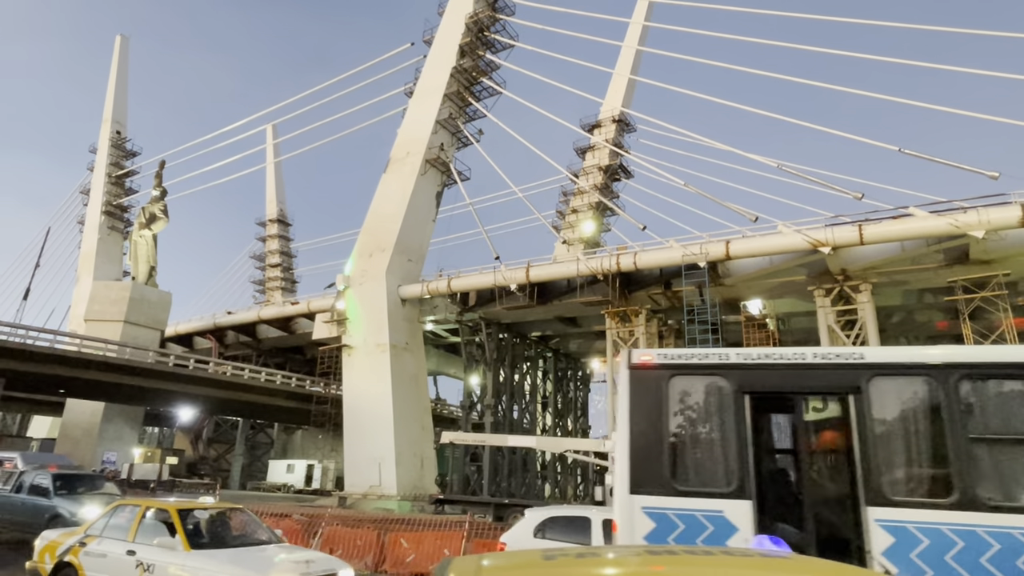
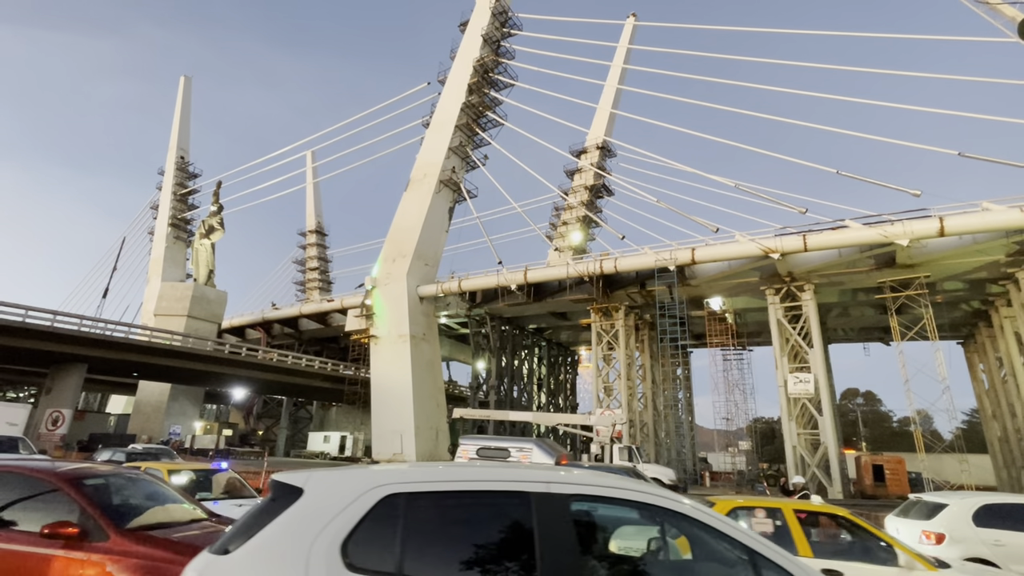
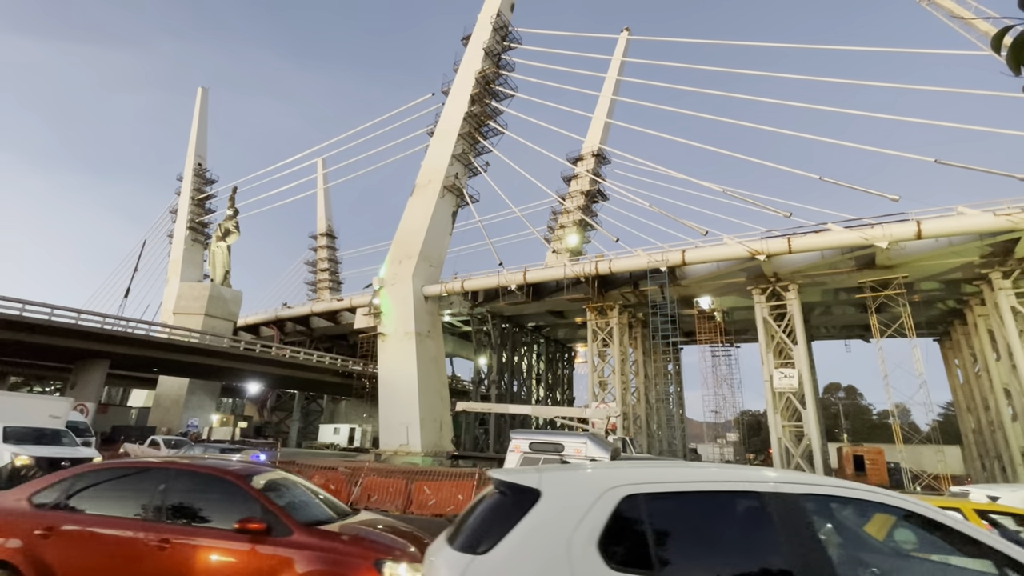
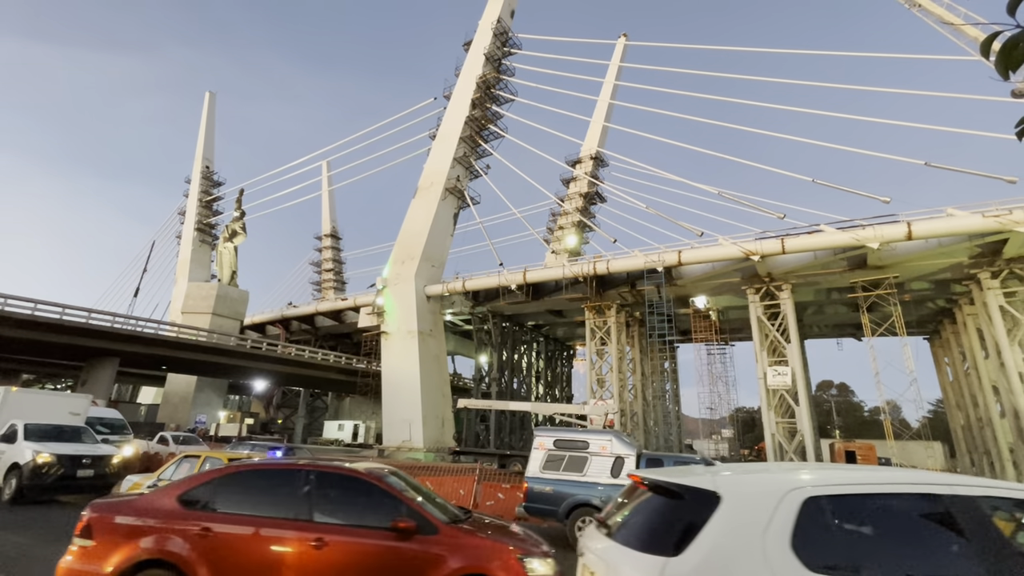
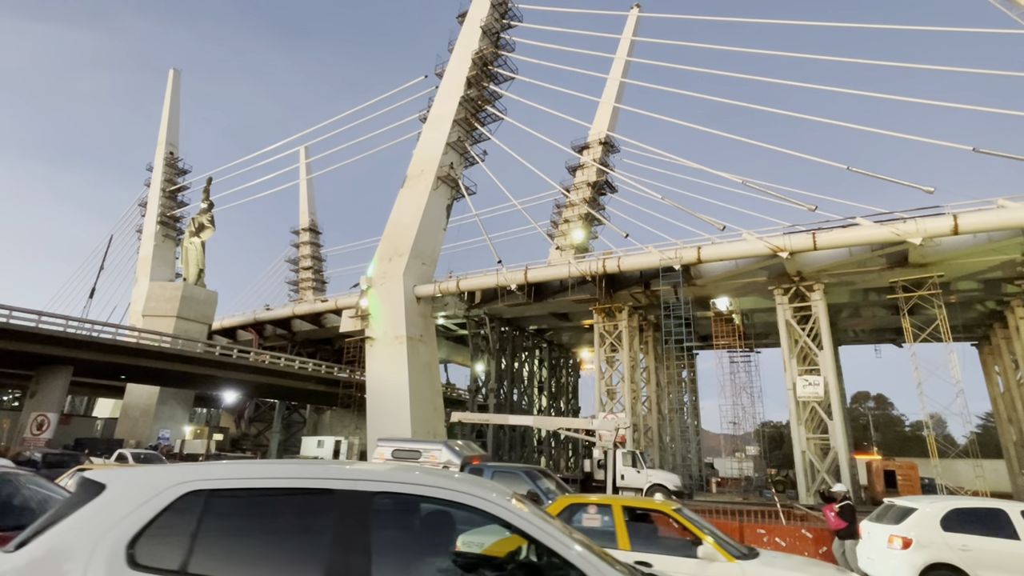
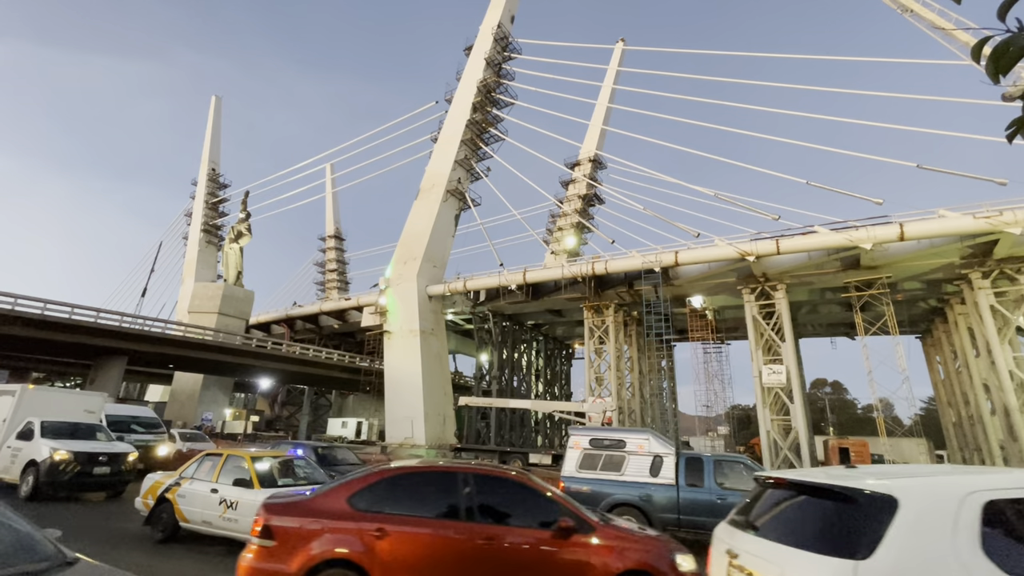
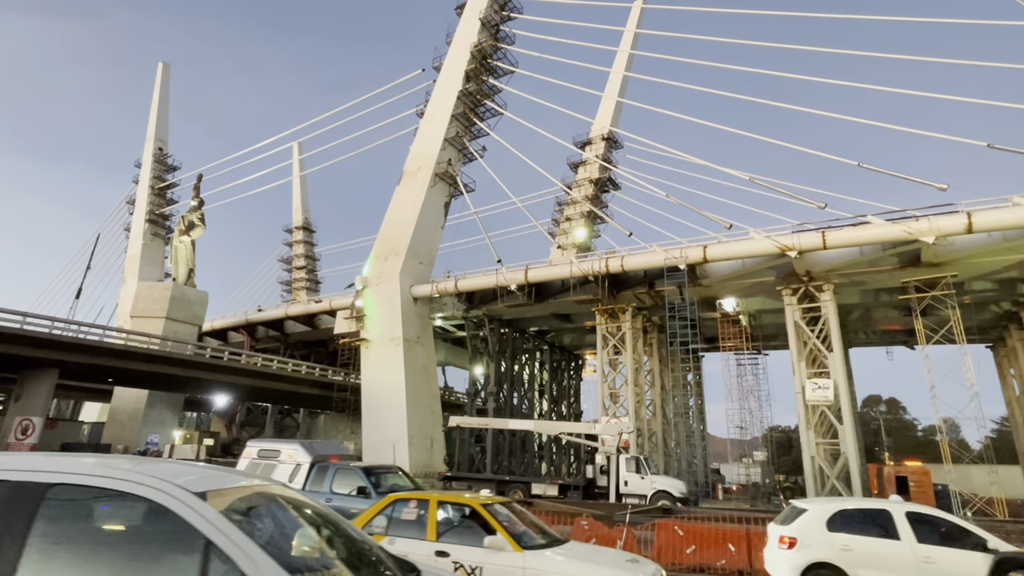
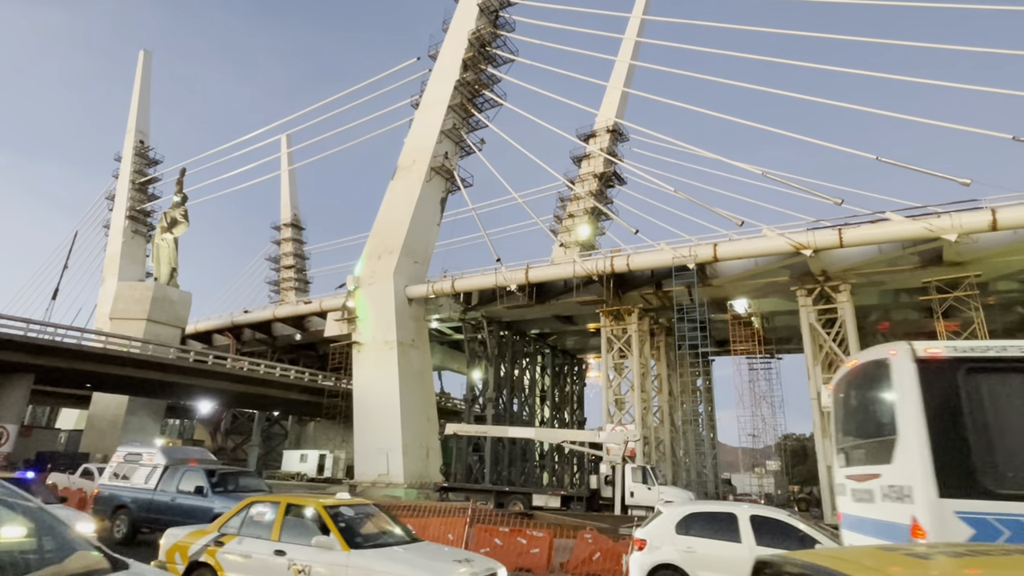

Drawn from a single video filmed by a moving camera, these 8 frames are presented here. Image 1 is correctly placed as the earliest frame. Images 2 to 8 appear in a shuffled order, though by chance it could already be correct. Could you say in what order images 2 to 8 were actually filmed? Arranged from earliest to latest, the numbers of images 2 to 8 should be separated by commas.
8, 7, 5, 2, 3, 4, 6
